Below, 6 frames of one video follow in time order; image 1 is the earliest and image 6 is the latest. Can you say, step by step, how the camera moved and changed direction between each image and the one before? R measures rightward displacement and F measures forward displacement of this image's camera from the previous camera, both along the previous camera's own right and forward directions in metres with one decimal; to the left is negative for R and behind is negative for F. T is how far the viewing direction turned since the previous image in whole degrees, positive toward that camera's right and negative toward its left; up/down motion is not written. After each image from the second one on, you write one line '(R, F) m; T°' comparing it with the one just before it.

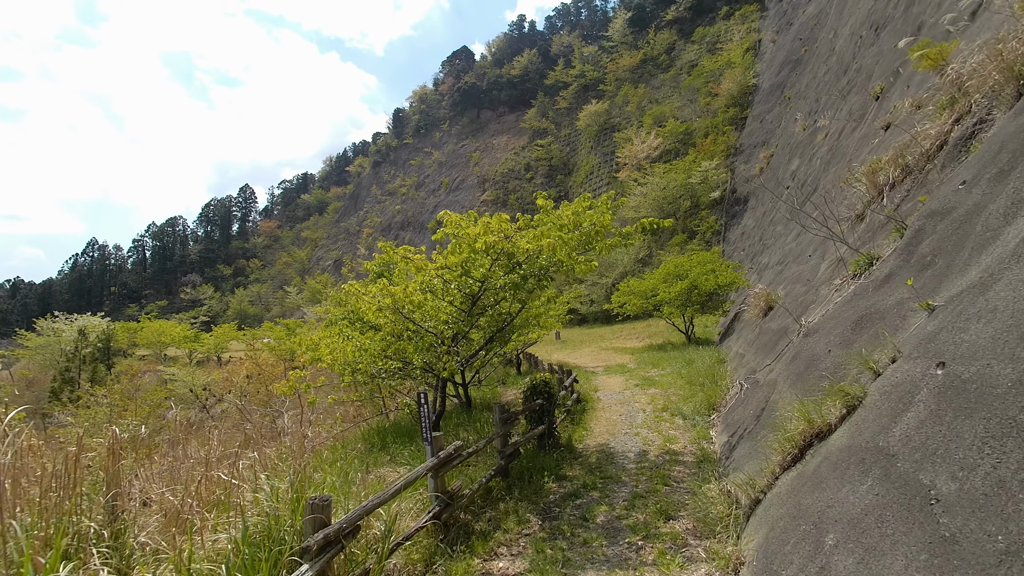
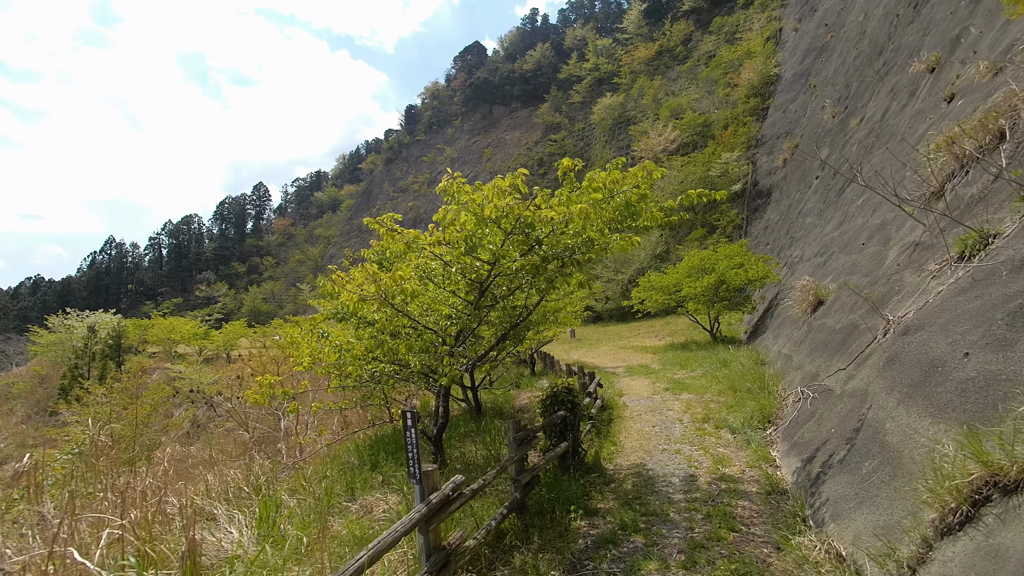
(0.0, +1.1) m; -1°
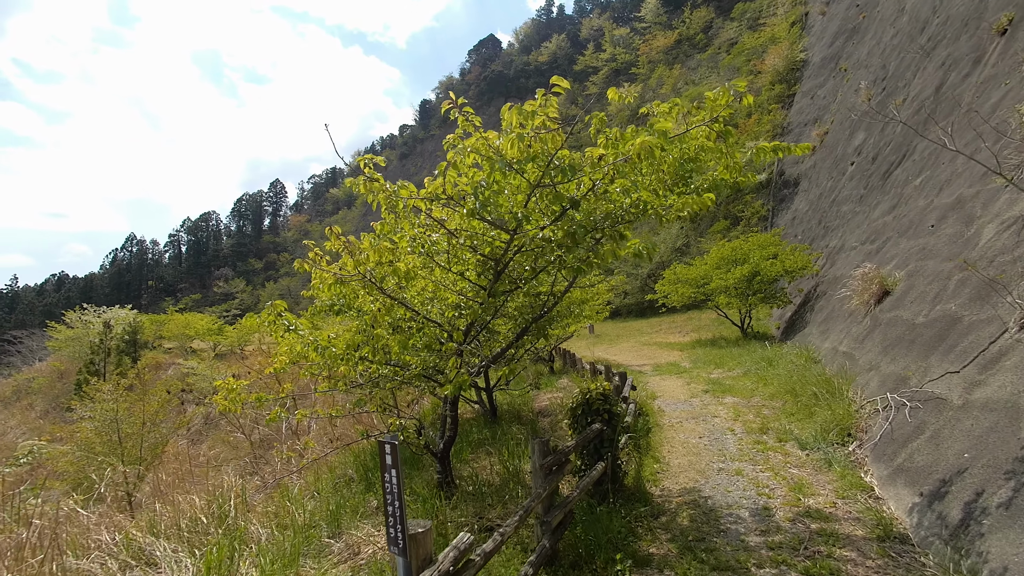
(-0.1, +1.0) m; -2°
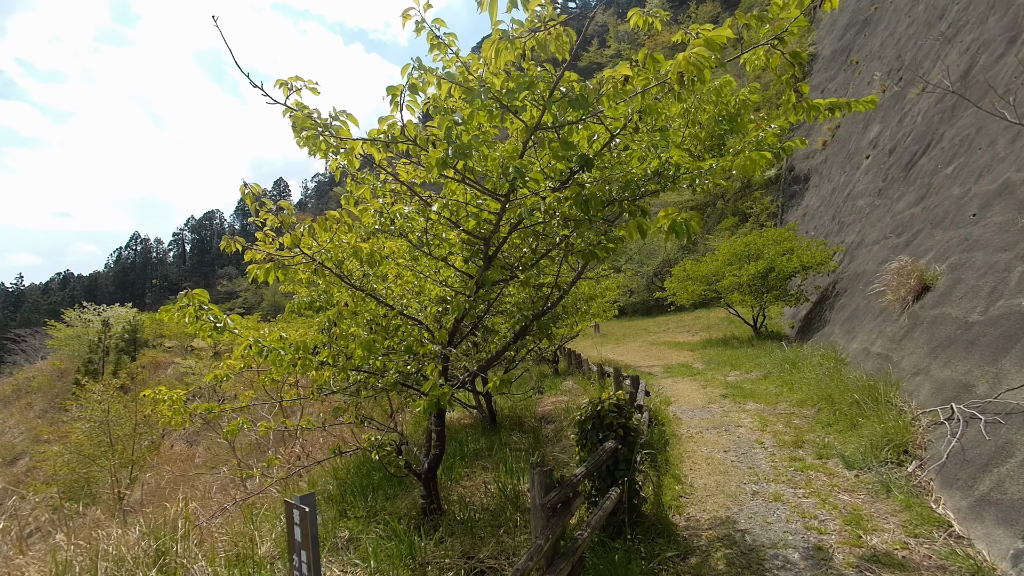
(+0.1, +0.7) m; 0°
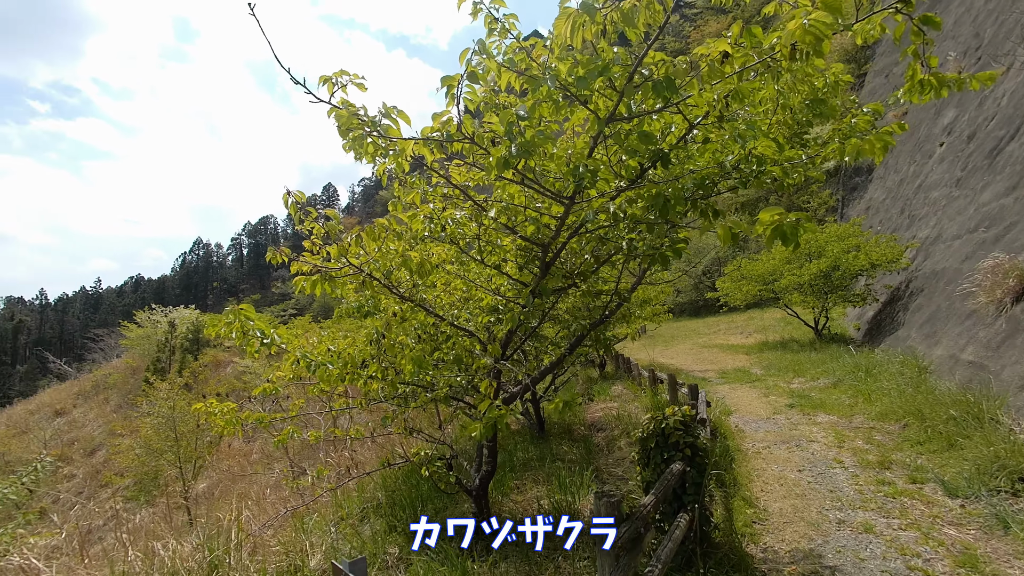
(-0.1, +0.2) m; -5°
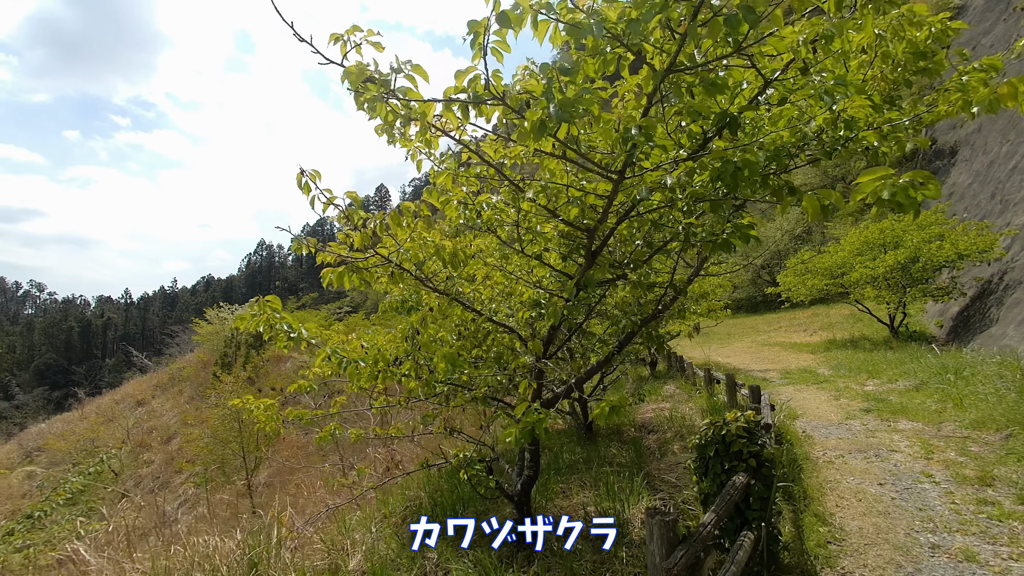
(0.0, +0.2) m; -6°
